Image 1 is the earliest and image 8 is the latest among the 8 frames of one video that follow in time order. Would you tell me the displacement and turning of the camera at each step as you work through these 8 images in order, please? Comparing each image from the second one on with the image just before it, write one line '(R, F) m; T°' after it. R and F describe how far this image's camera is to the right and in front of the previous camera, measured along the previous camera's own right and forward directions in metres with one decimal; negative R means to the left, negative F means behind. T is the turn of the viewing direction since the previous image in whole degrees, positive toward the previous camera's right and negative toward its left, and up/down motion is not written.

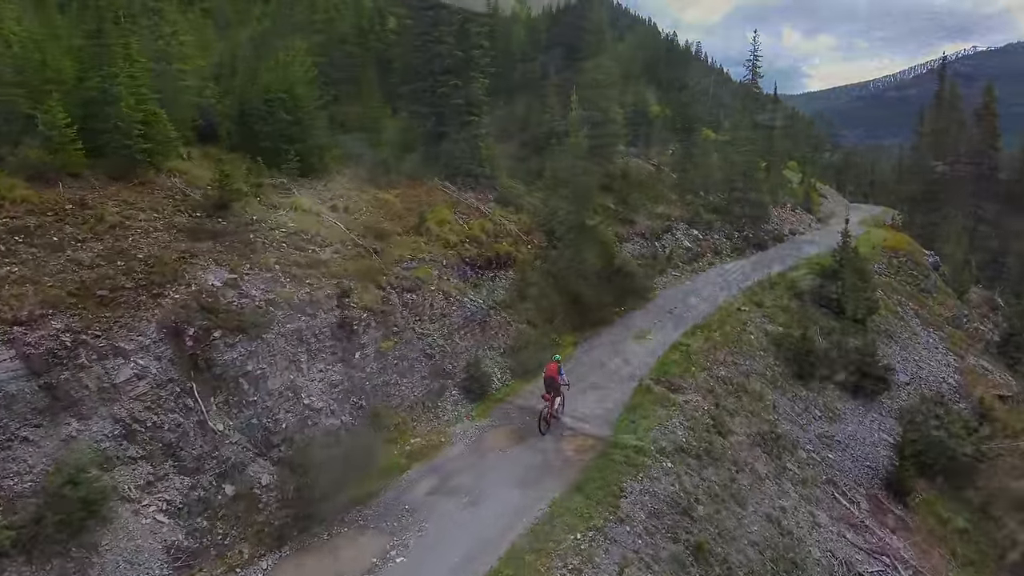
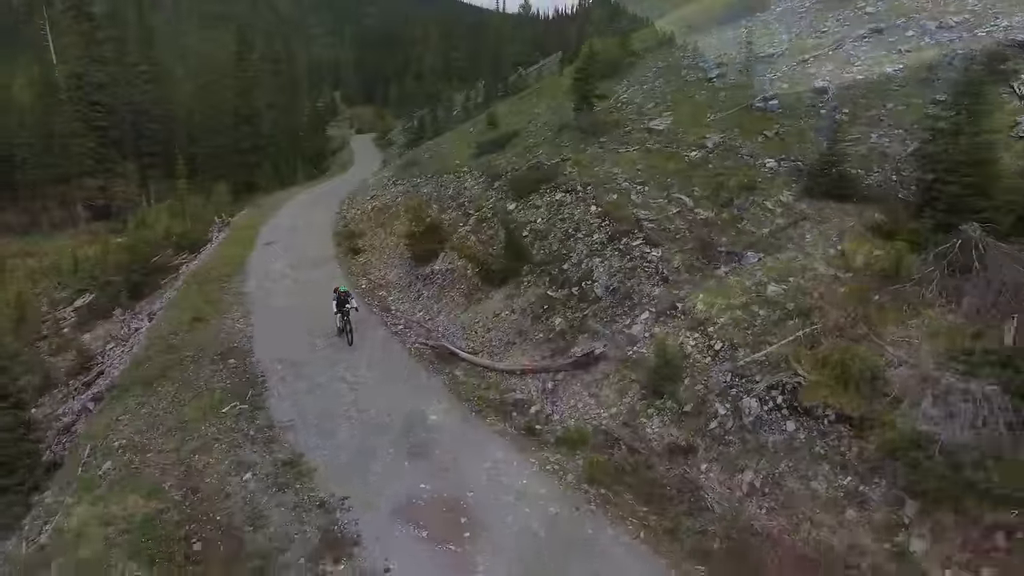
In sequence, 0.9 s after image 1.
(+2.6, -0.9) m; -2°
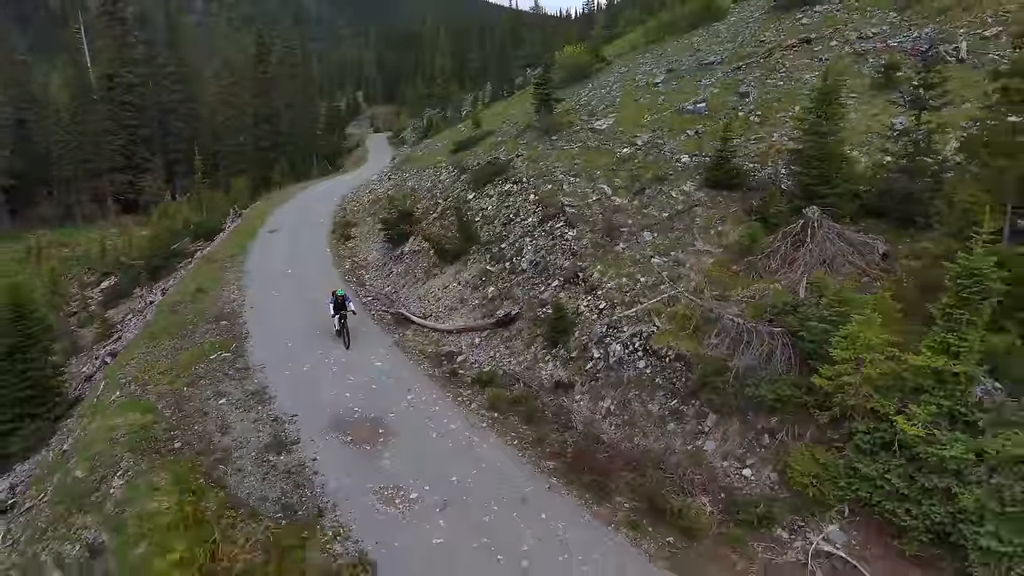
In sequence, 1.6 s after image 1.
(+2.2, -2.7) m; -2°
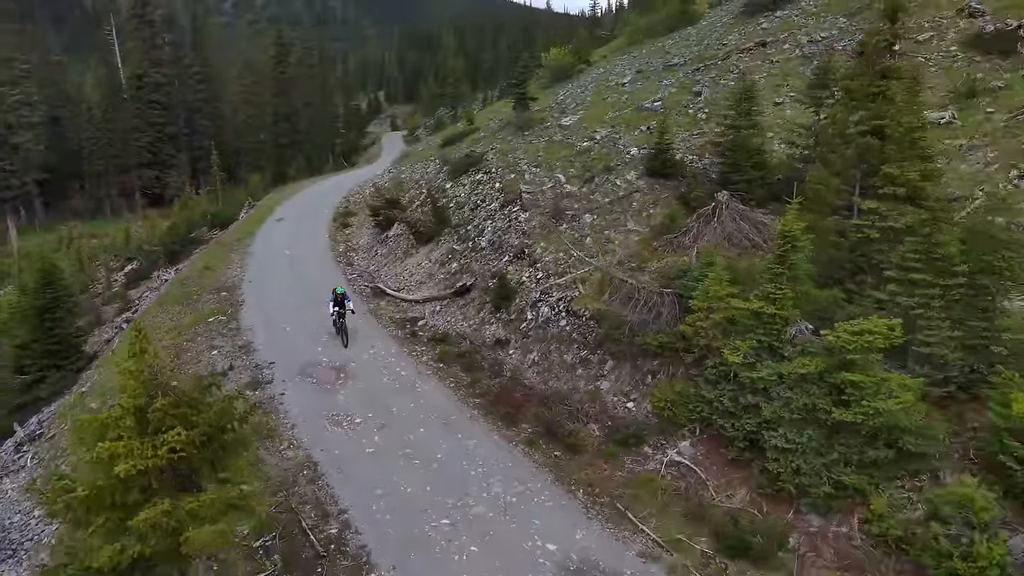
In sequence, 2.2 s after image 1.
(+1.8, -2.2) m; -2°
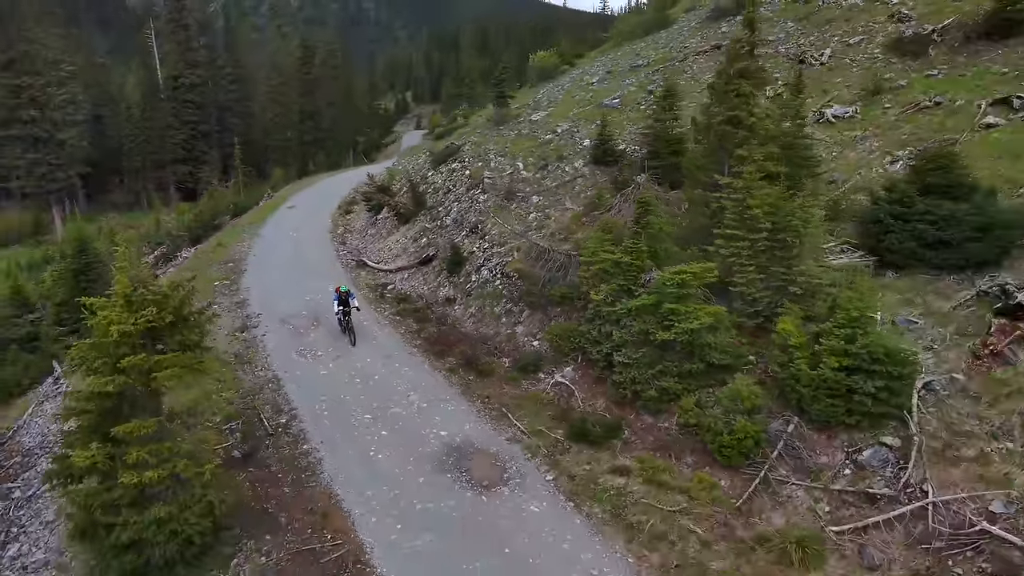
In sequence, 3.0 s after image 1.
(+2.3, -2.8) m; -3°
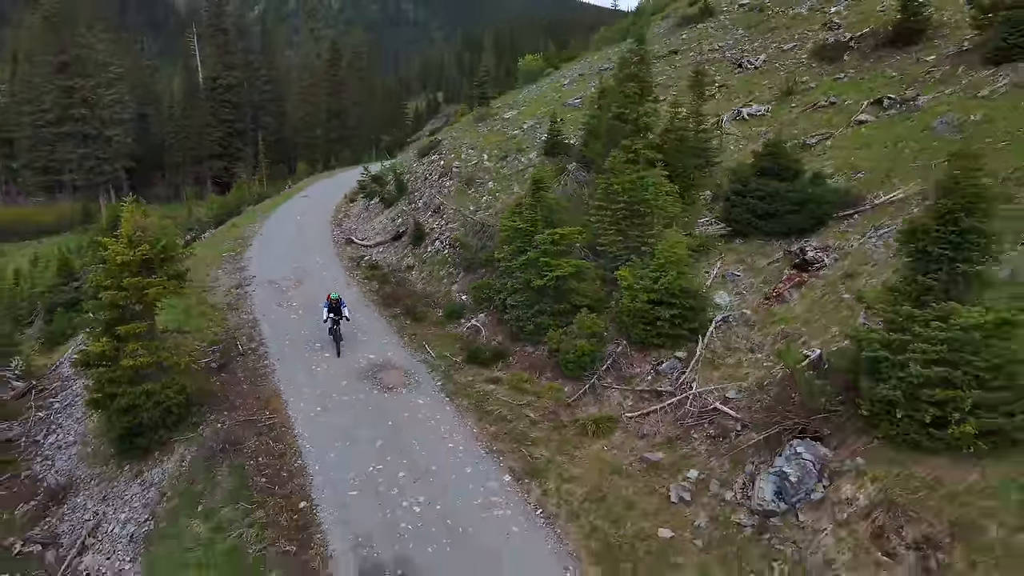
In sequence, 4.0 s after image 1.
(+2.9, -3.3) m; -3°
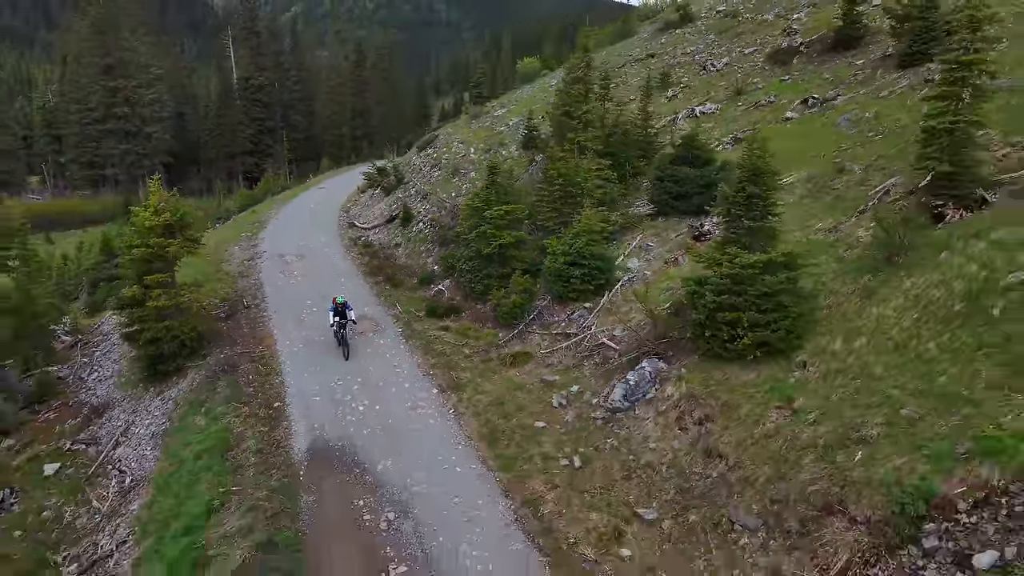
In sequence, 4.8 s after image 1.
(+2.2, -3.0) m; -3°
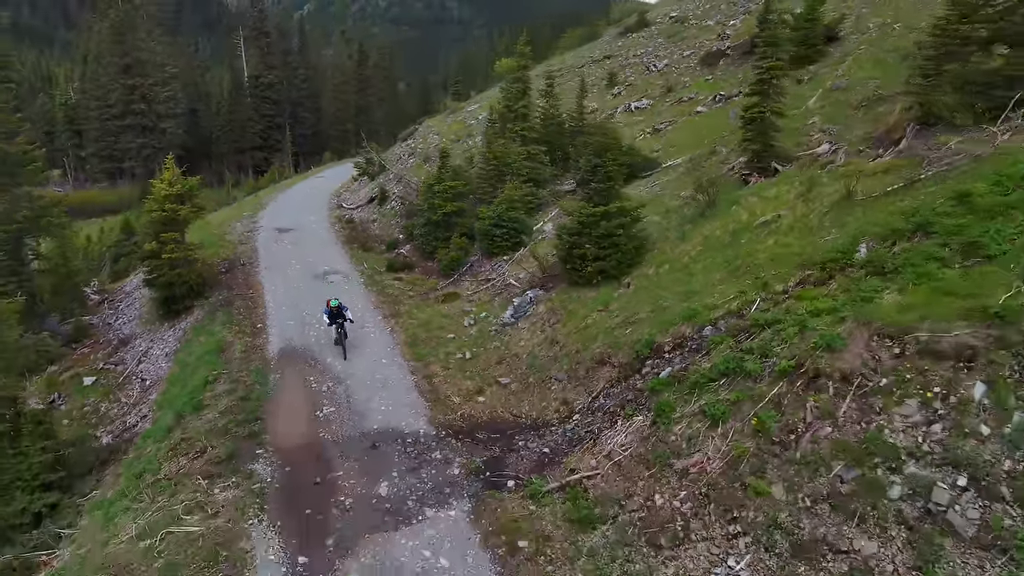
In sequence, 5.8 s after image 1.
(+2.4, -4.2) m; -1°
